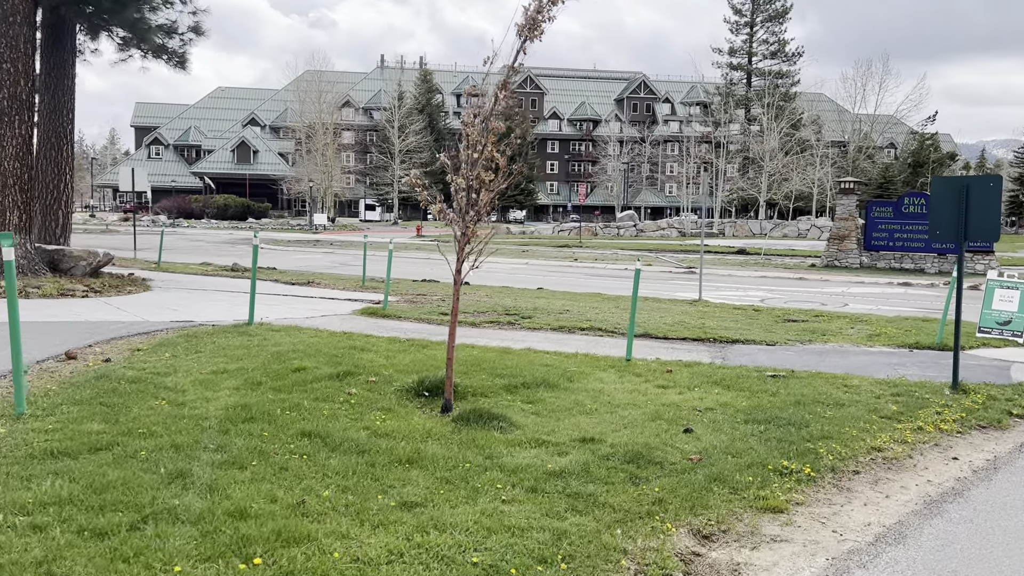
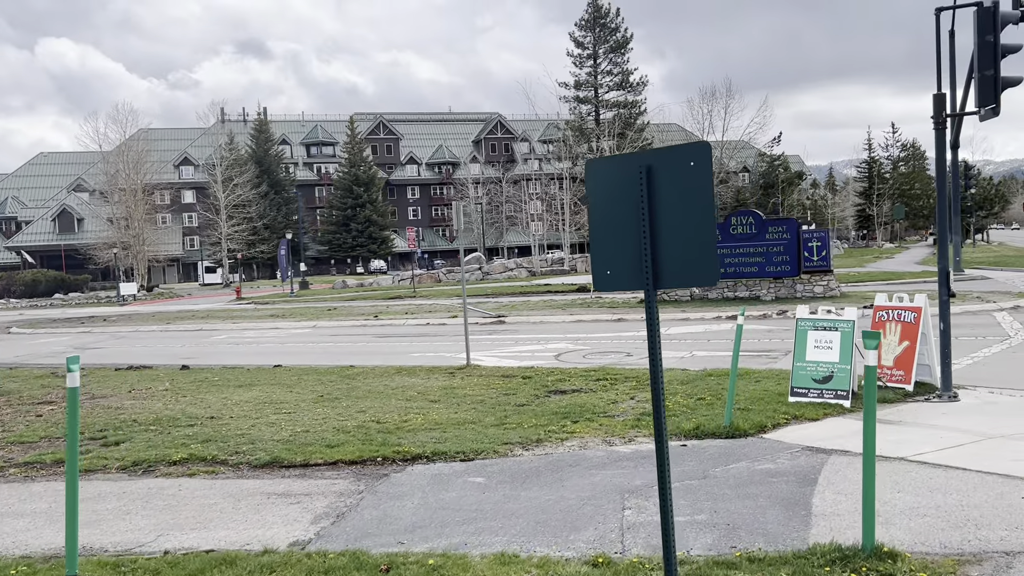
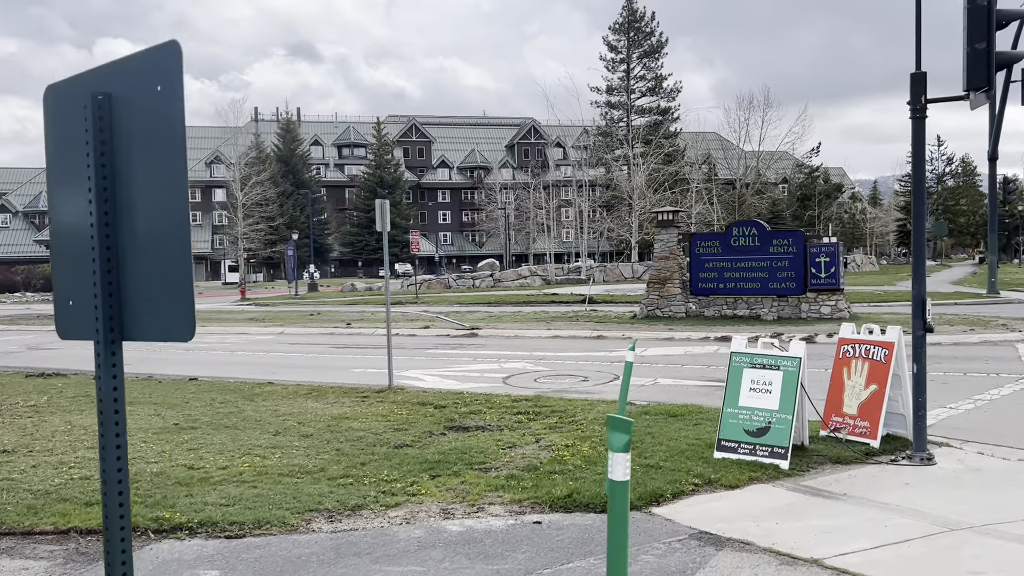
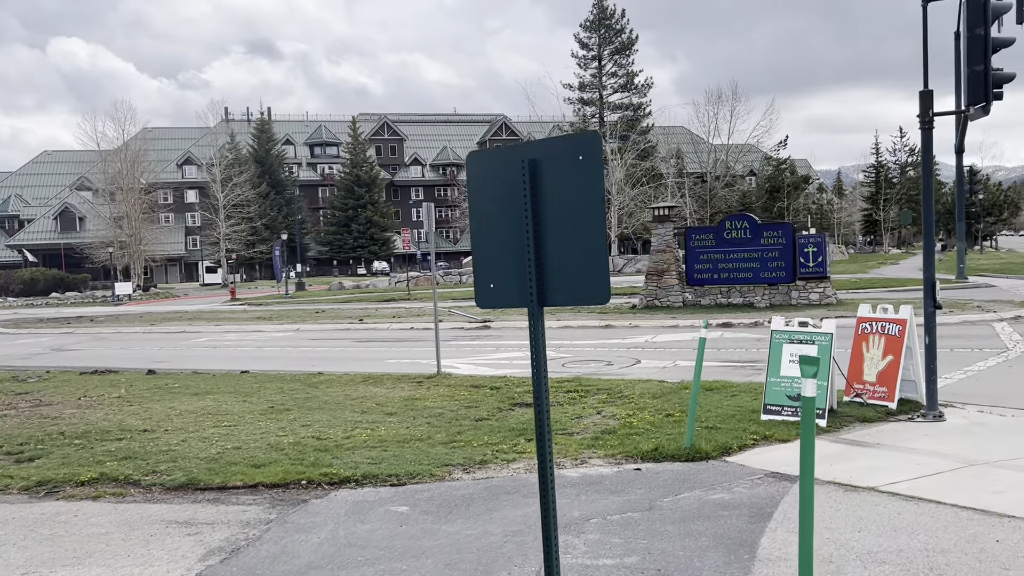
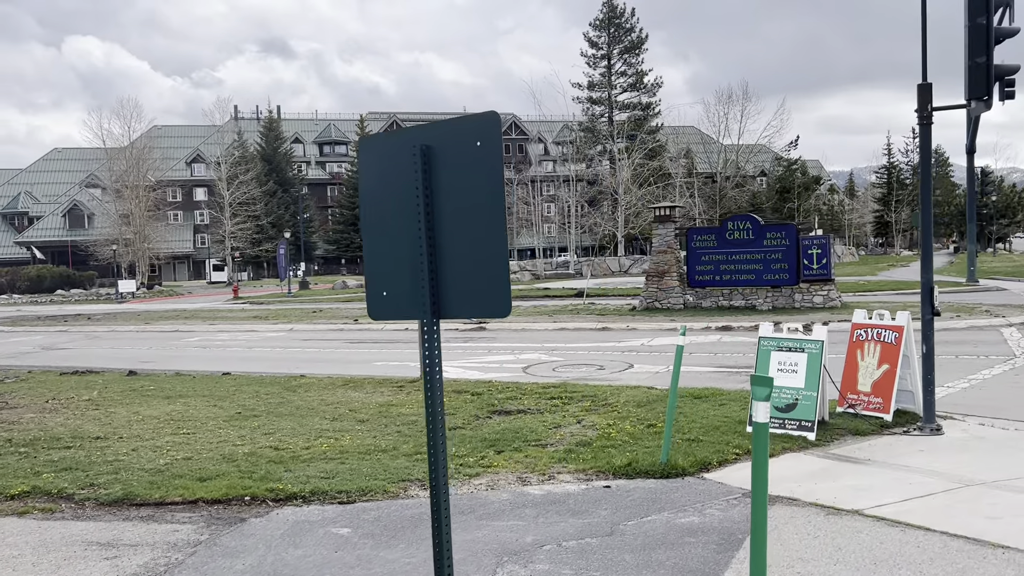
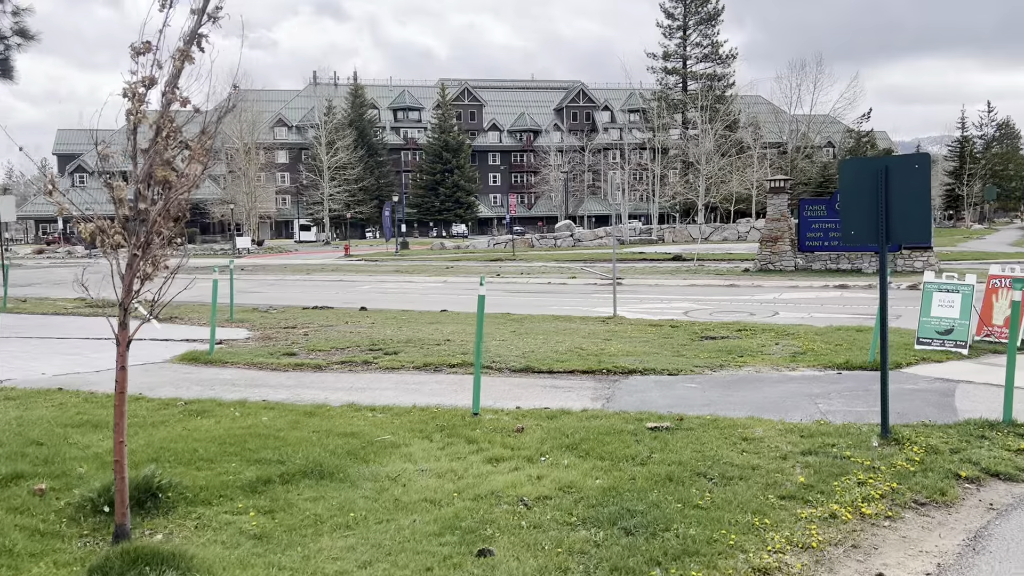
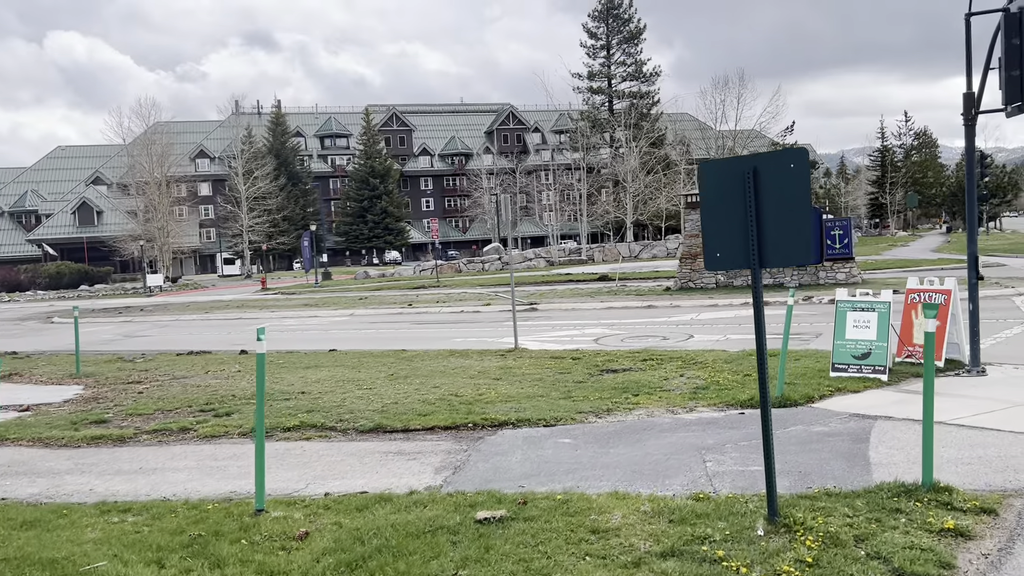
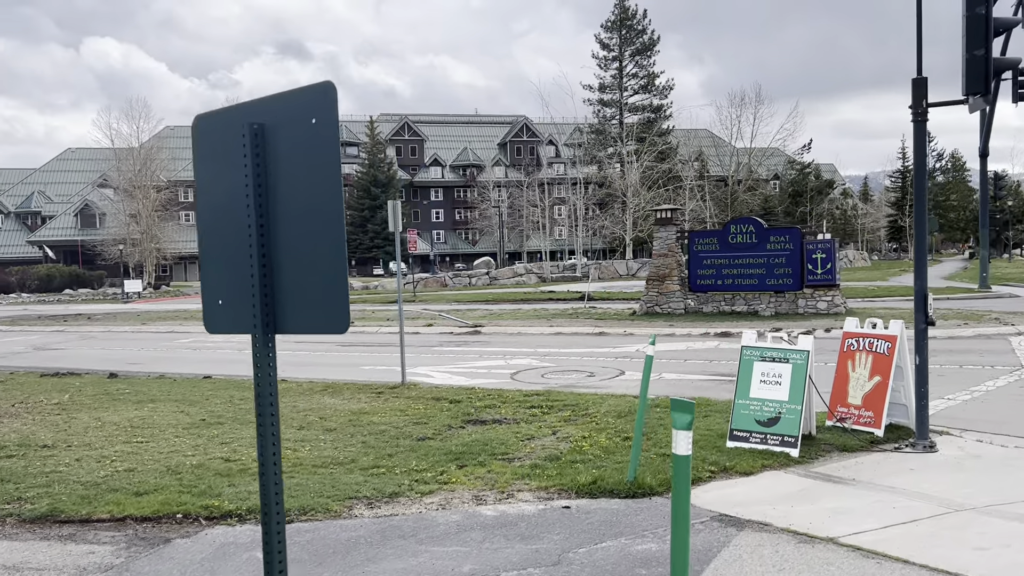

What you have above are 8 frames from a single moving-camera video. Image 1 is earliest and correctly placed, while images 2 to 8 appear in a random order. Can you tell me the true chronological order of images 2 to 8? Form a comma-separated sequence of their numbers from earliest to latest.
6, 7, 2, 4, 5, 8, 3
